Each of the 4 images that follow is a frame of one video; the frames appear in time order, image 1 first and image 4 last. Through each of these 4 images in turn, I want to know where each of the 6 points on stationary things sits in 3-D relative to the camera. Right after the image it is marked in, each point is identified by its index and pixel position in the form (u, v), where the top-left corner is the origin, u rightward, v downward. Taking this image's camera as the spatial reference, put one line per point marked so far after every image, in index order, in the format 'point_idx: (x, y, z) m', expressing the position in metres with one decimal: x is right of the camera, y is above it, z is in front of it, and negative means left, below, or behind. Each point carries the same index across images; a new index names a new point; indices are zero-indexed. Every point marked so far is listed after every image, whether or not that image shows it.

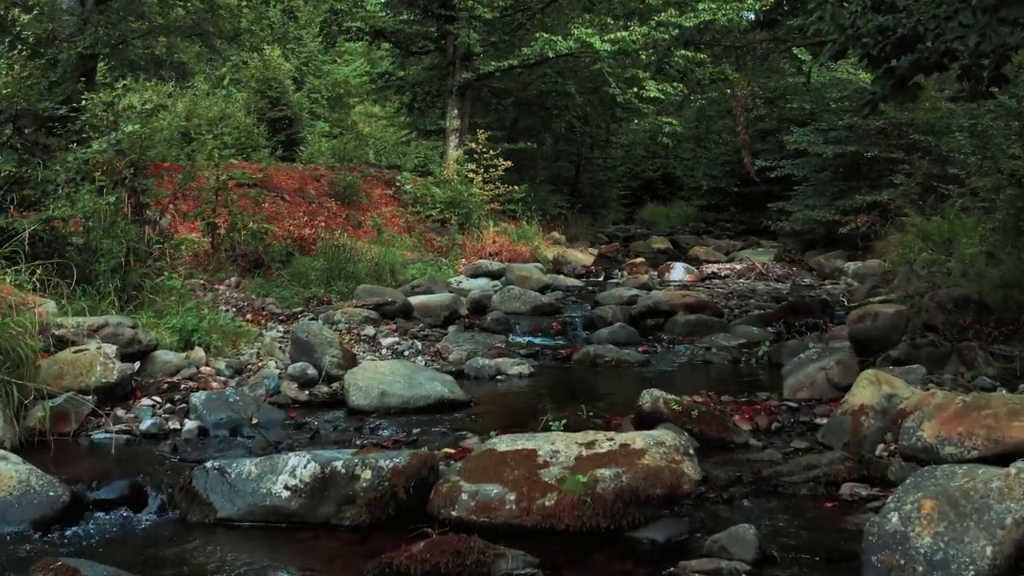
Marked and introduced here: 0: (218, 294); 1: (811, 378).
0: (-3.5, -0.1, +9.0) m
1: (+2.5, -0.8, +6.4) m
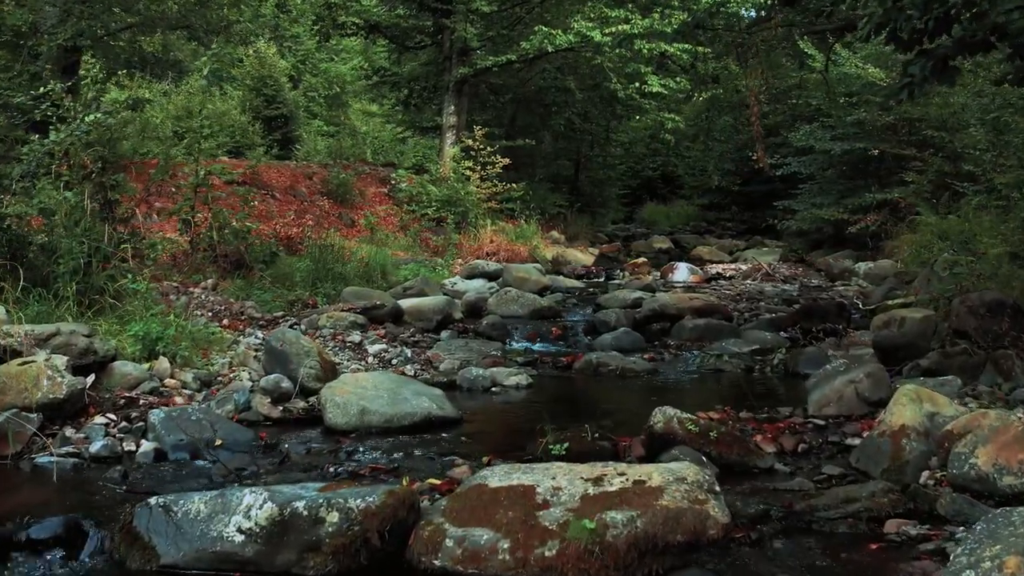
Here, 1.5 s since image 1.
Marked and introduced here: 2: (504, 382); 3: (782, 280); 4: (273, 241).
0: (-3.5, -0.1, +8.4) m
1: (+2.5, -0.8, +5.8) m
2: (-0.1, -0.9, +7.0) m
3: (+5.5, +0.2, +15.4) m
4: (-3.6, +0.7, +11.5) m
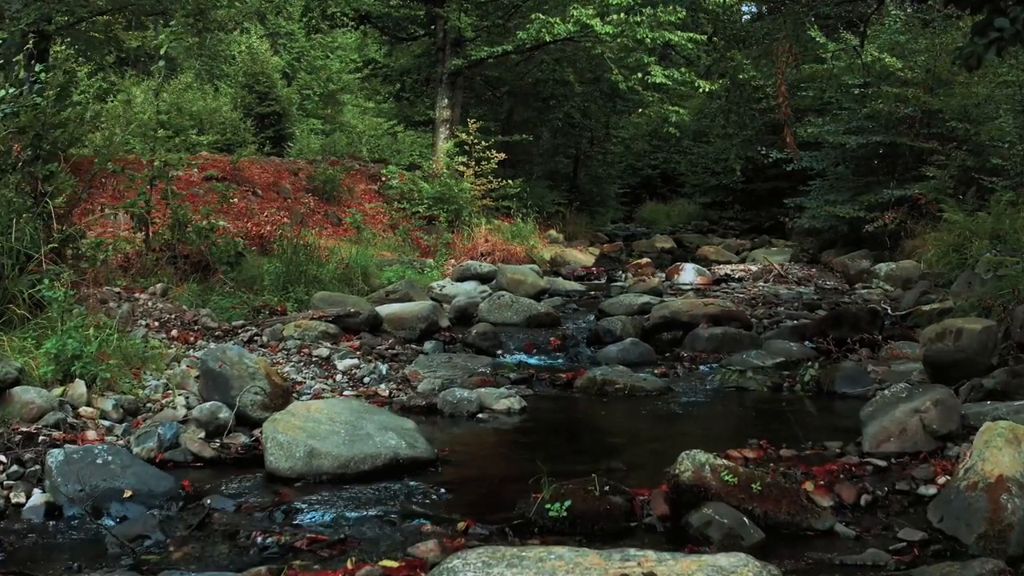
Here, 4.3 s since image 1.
0: (-3.6, -0.2, +7.3) m
1: (+2.4, -0.9, +4.8) m
2: (-0.1, -0.9, +5.9) m
3: (+5.4, +0.1, +14.3) m
4: (-3.7, +0.7, +10.5) m
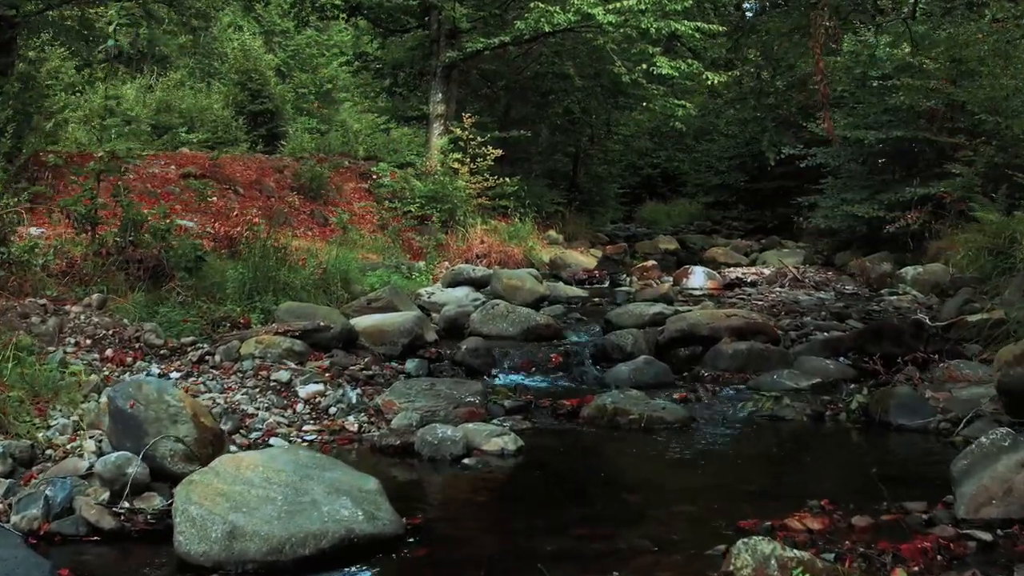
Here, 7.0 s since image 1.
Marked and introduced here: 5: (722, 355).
0: (-3.7, -0.3, +6.2) m
1: (+2.4, -1.0, +3.7) m
2: (-0.2, -1.0, +4.8) m
3: (+5.3, 0.0, +13.3) m
4: (-3.8, +0.6, +9.4) m
5: (+2.0, -0.6, +7.3) m
